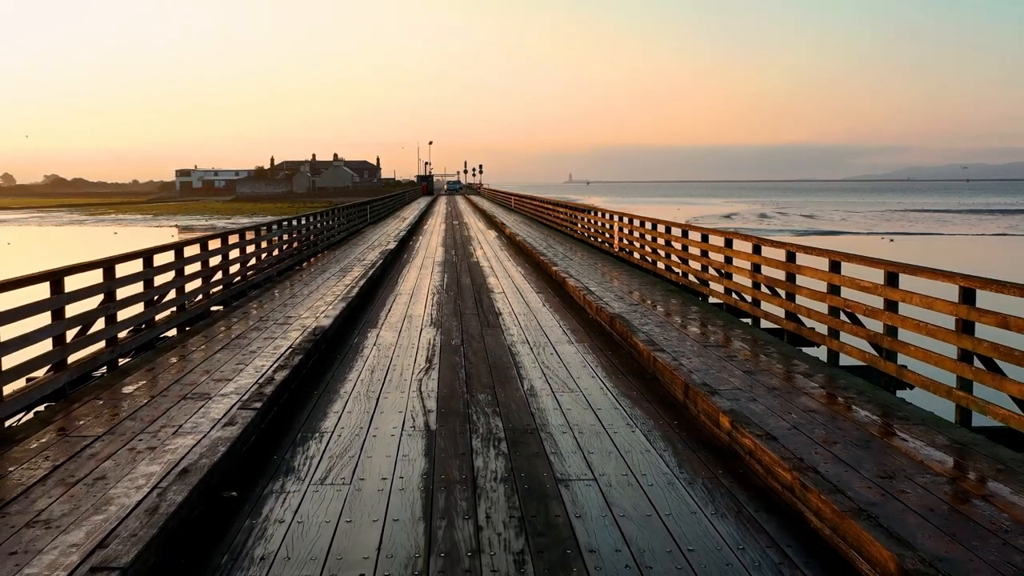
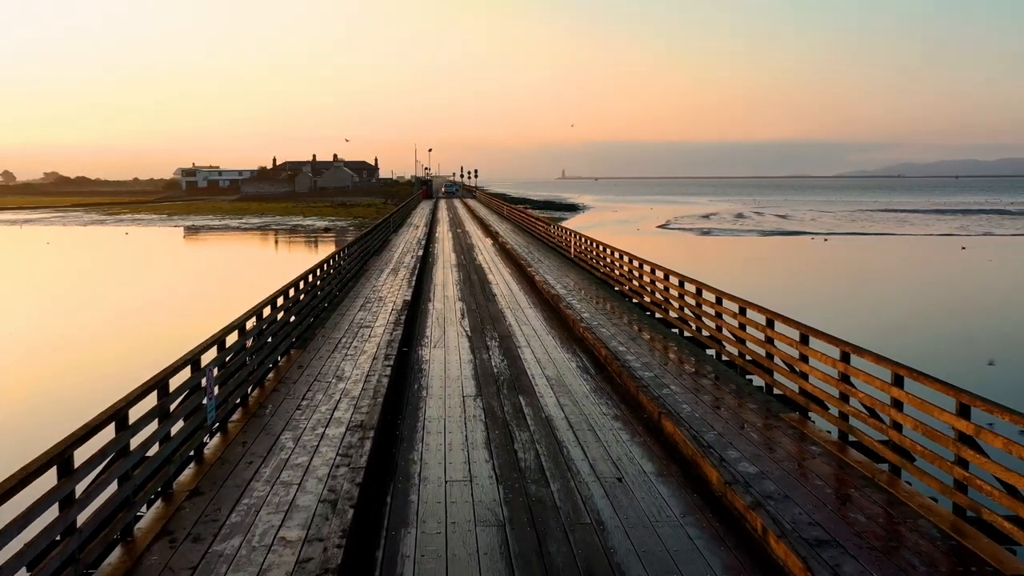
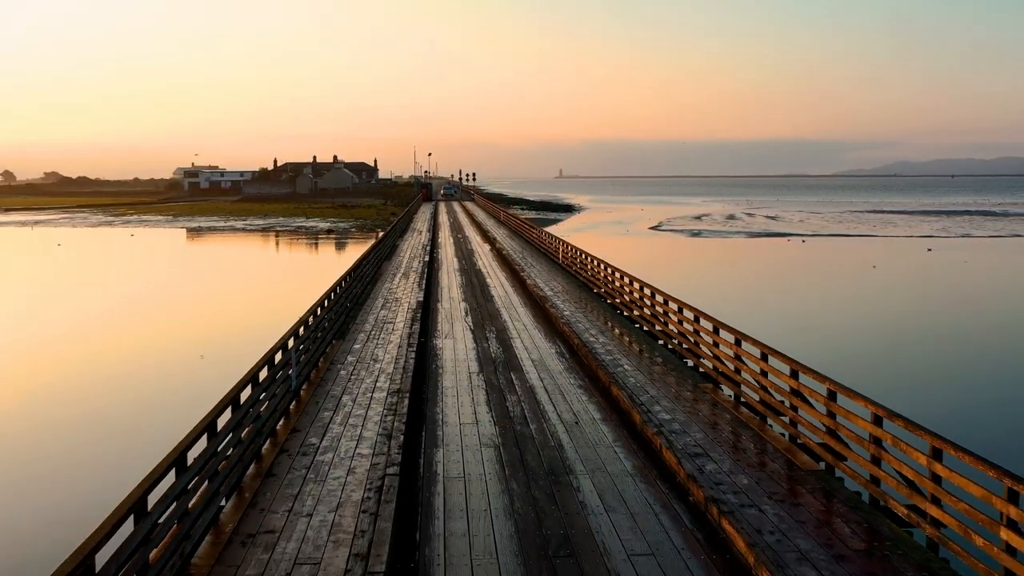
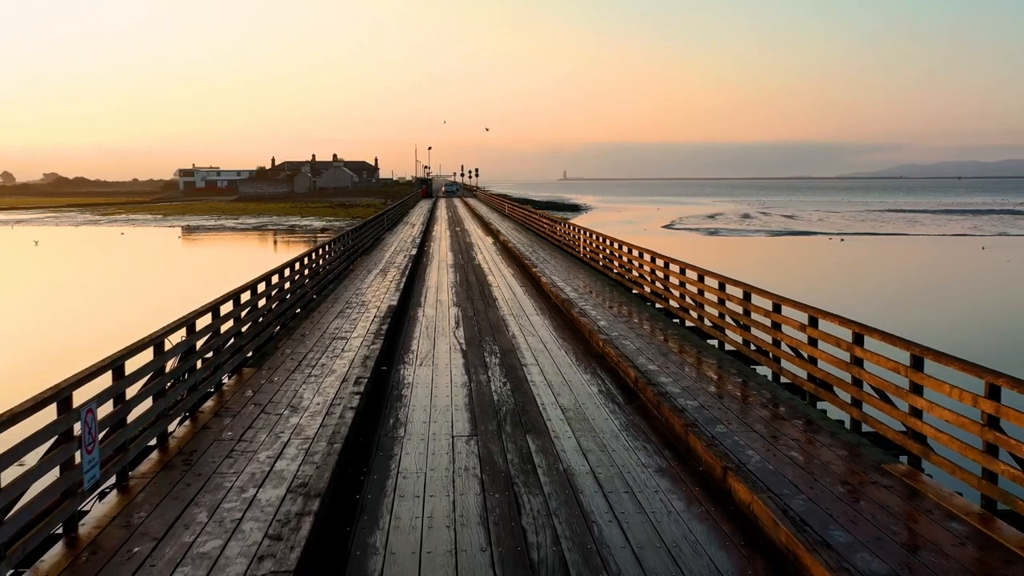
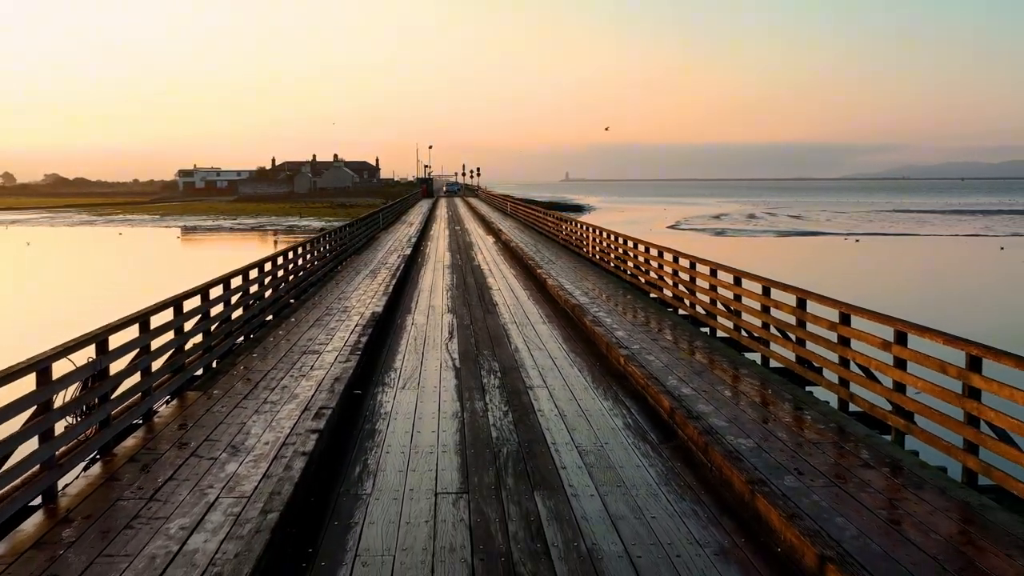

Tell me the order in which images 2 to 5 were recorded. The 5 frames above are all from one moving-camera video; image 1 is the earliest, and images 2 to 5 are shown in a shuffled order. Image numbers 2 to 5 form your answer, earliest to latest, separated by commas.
5, 4, 2, 3
